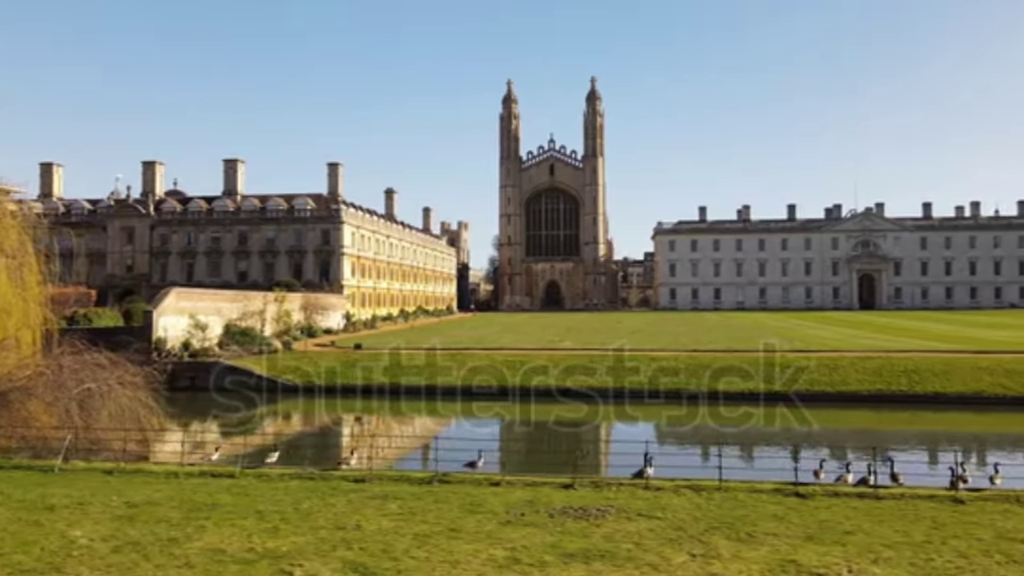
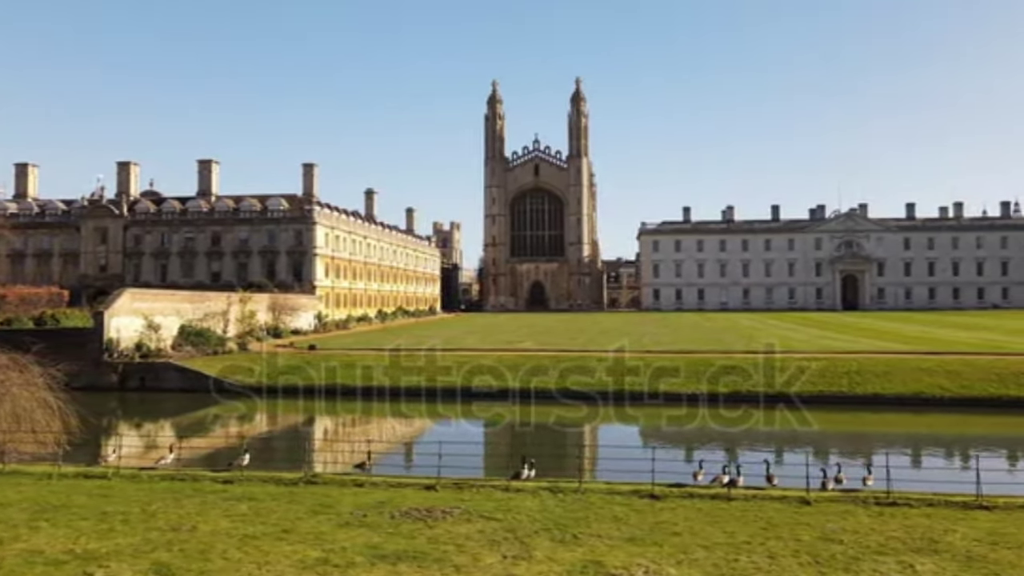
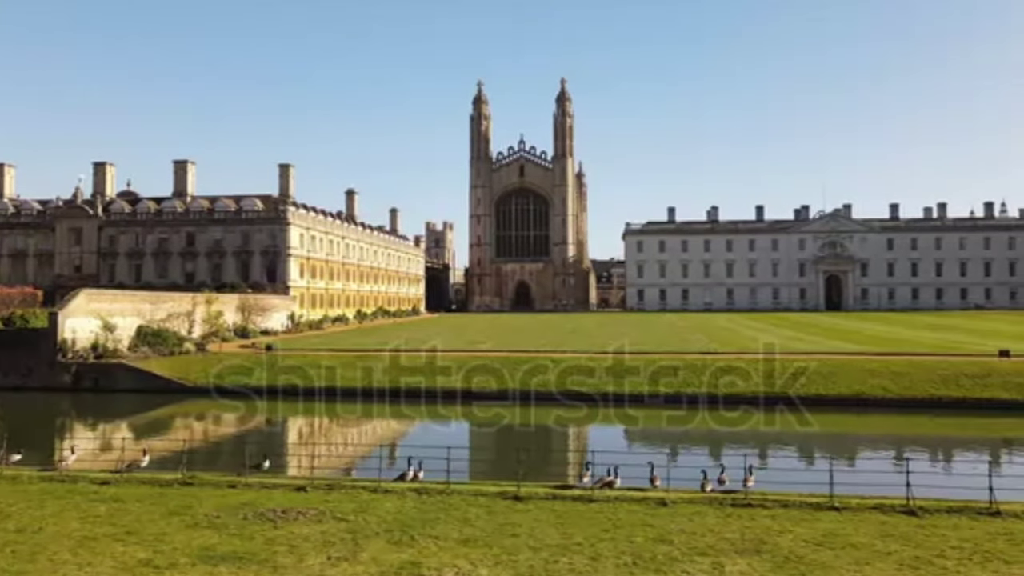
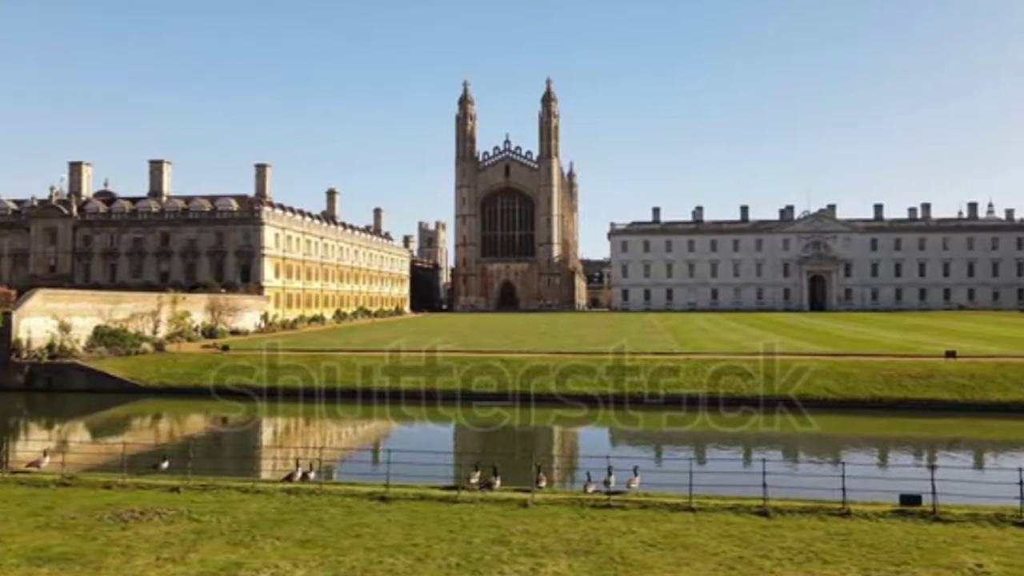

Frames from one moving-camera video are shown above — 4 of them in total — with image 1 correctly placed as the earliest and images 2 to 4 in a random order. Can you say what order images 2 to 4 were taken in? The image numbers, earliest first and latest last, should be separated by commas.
2, 3, 4
